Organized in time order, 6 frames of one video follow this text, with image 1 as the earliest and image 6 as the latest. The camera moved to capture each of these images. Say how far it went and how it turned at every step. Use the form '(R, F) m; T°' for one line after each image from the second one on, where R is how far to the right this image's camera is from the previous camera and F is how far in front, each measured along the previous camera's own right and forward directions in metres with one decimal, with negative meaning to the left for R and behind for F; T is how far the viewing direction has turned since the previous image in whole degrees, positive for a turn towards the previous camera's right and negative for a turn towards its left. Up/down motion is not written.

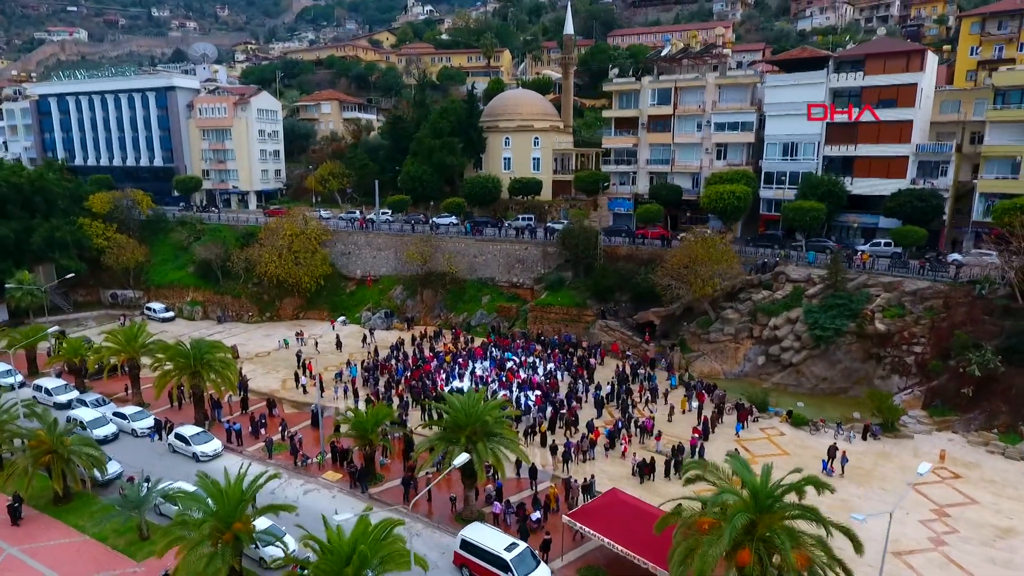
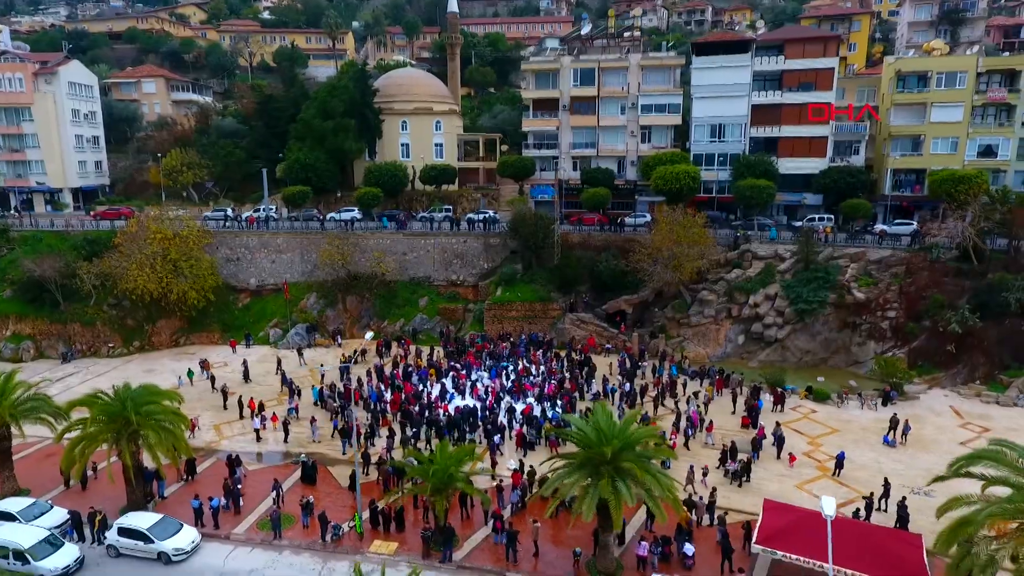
(-9.9, +6.9) m; +18°
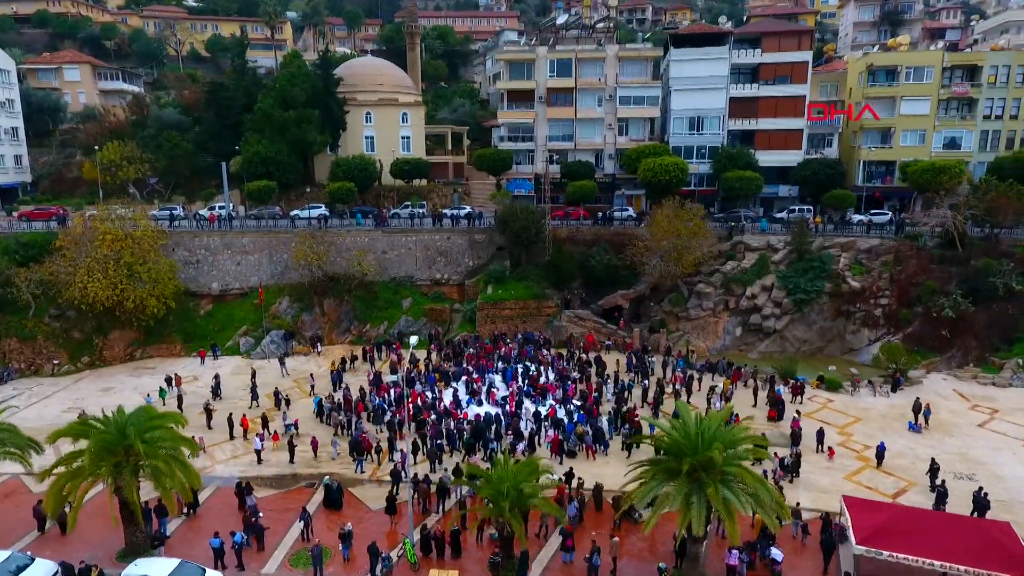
(-4.2, +2.2) m; +7°
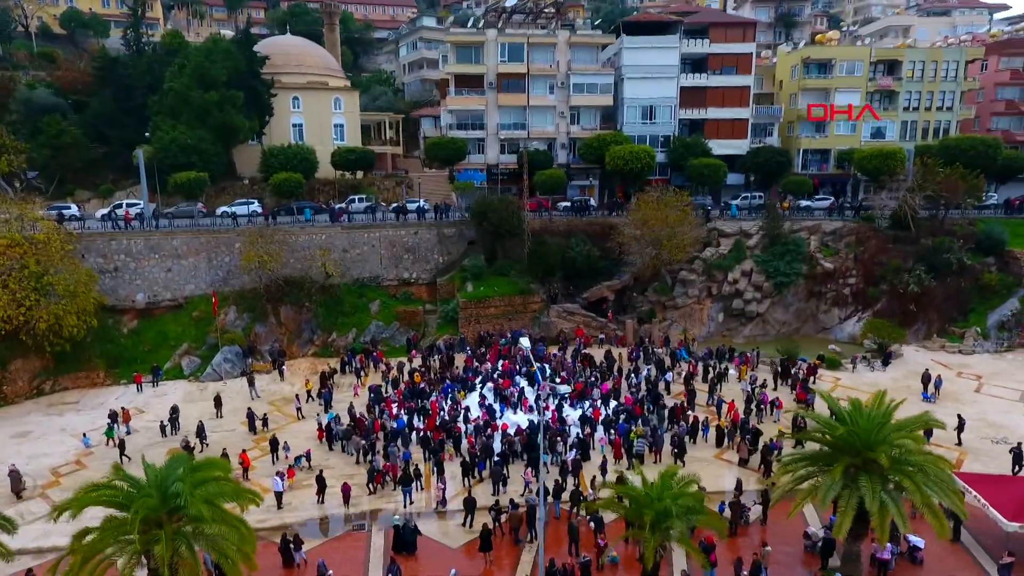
(-6.7, +3.5) m; +12°
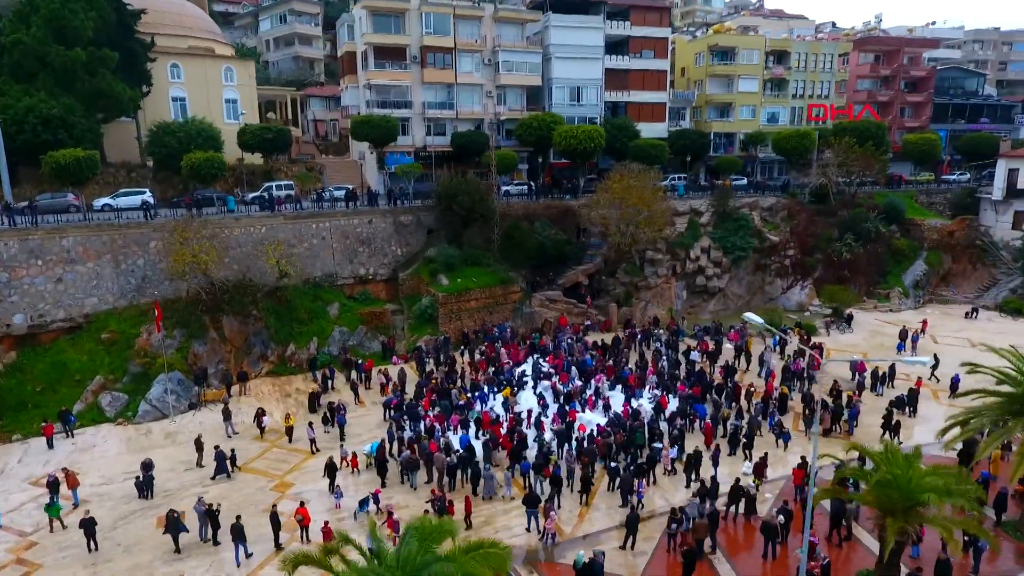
(-8.7, +4.7) m; +17°
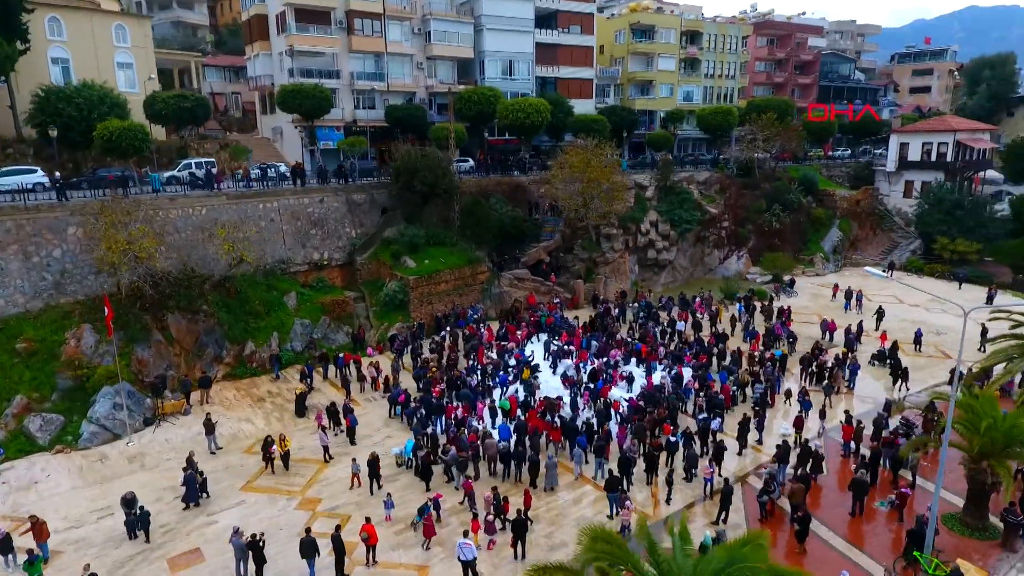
(-5.0, +2.2) m; +12°
